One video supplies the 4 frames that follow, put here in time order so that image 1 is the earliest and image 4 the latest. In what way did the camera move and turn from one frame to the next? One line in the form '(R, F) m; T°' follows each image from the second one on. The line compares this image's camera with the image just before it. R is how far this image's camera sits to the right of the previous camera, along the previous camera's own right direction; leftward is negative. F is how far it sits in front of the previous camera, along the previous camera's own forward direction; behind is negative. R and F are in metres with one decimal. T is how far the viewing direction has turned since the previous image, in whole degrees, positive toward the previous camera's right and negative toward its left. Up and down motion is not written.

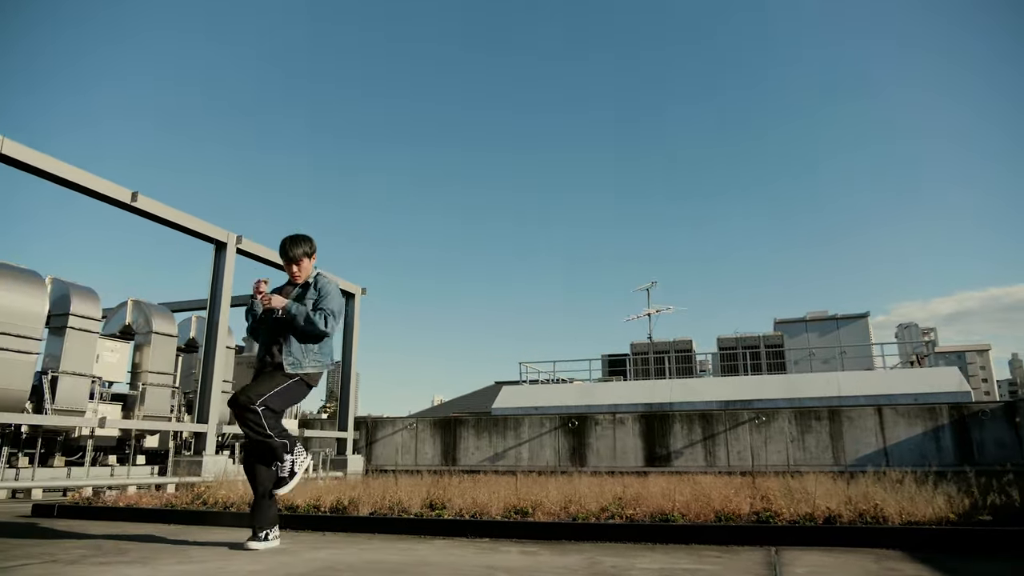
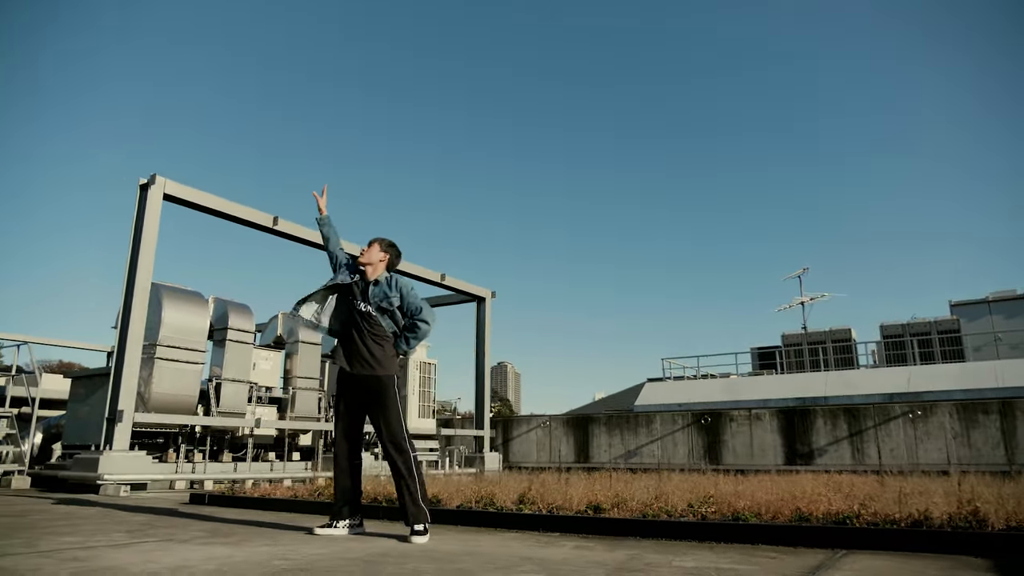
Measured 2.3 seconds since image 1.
(+0.7, 0.0) m; -13°
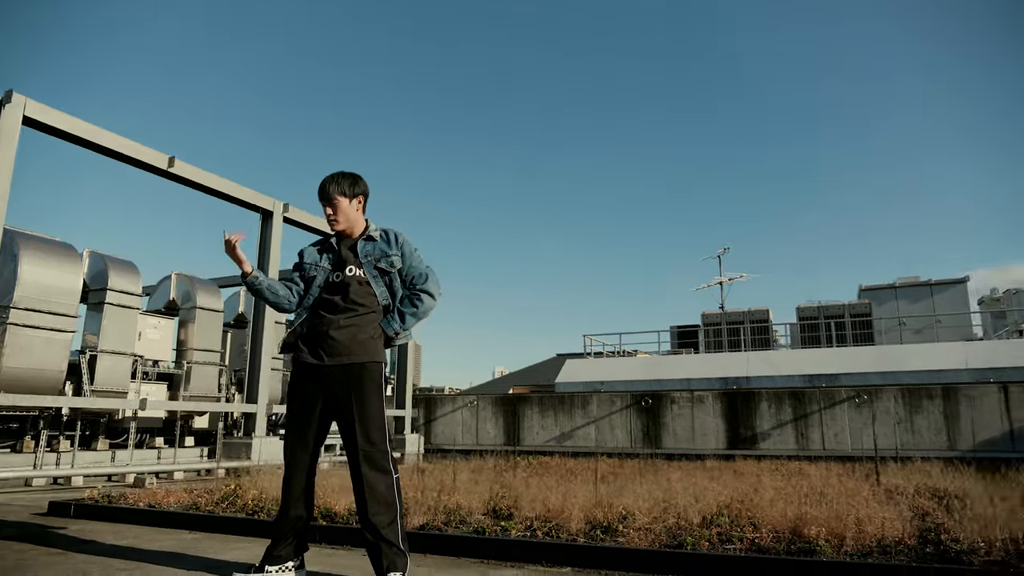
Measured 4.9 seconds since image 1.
(-0.5, +1.3) m; +8°
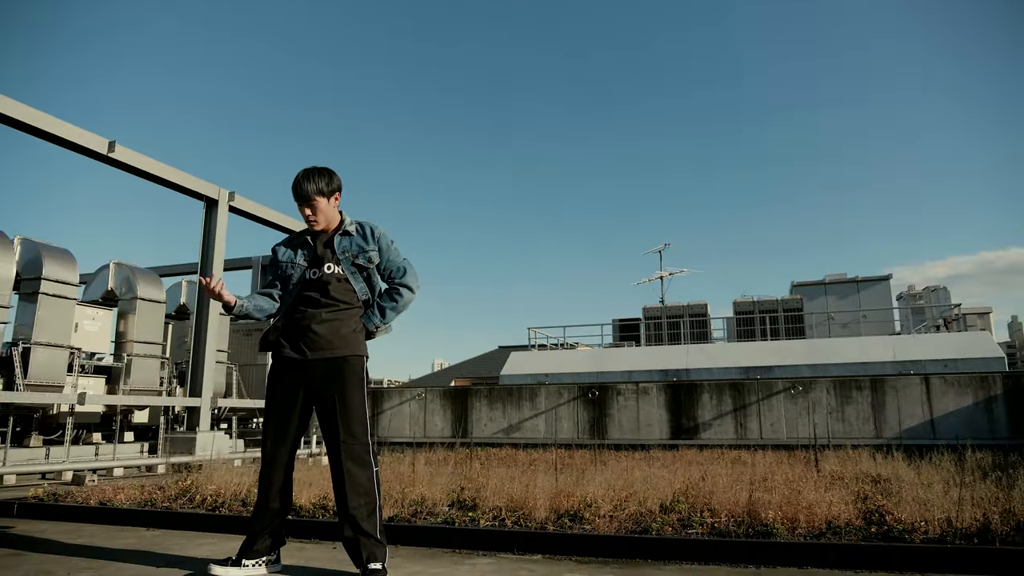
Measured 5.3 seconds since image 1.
(-0.2, -0.1) m; +5°
